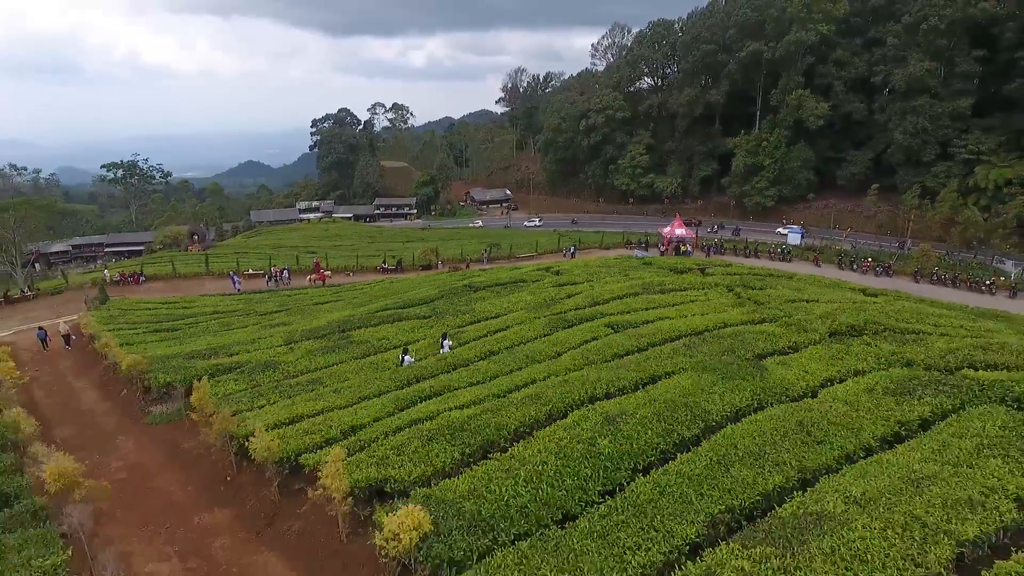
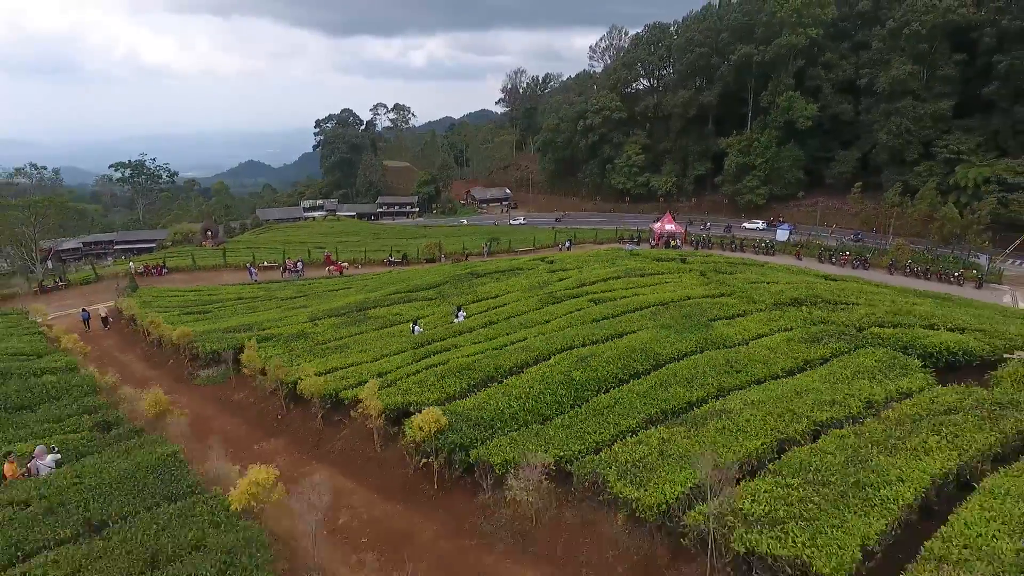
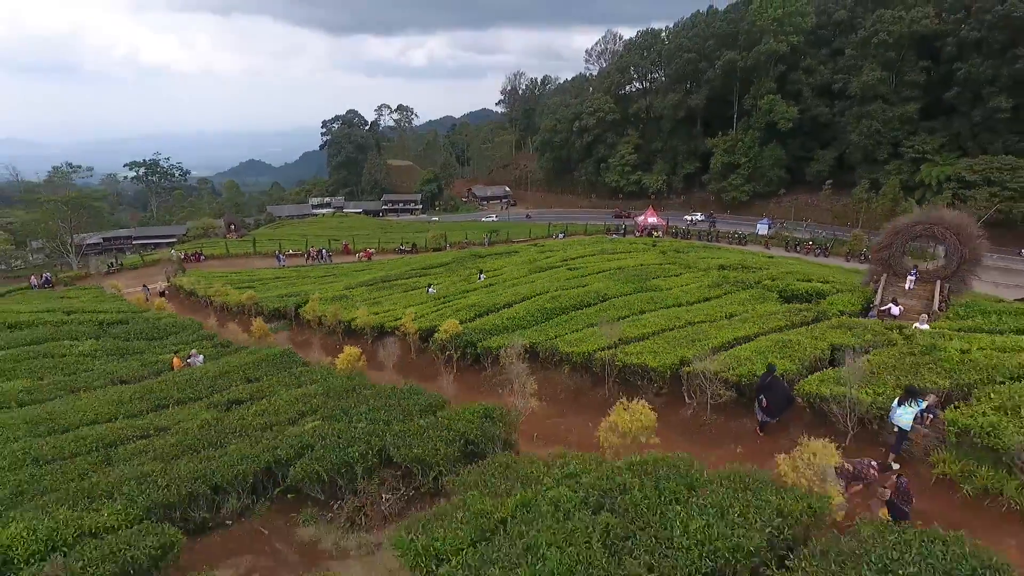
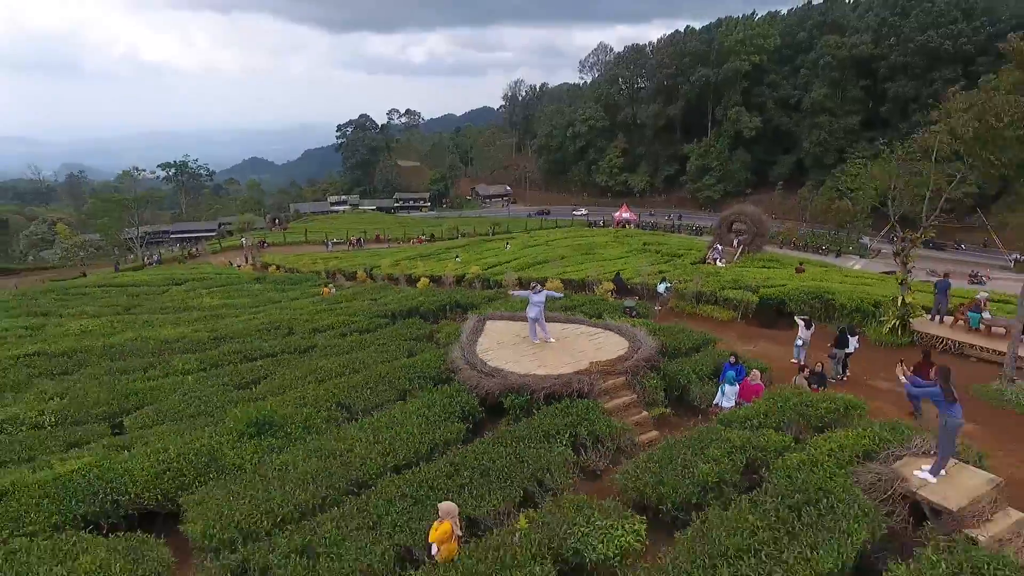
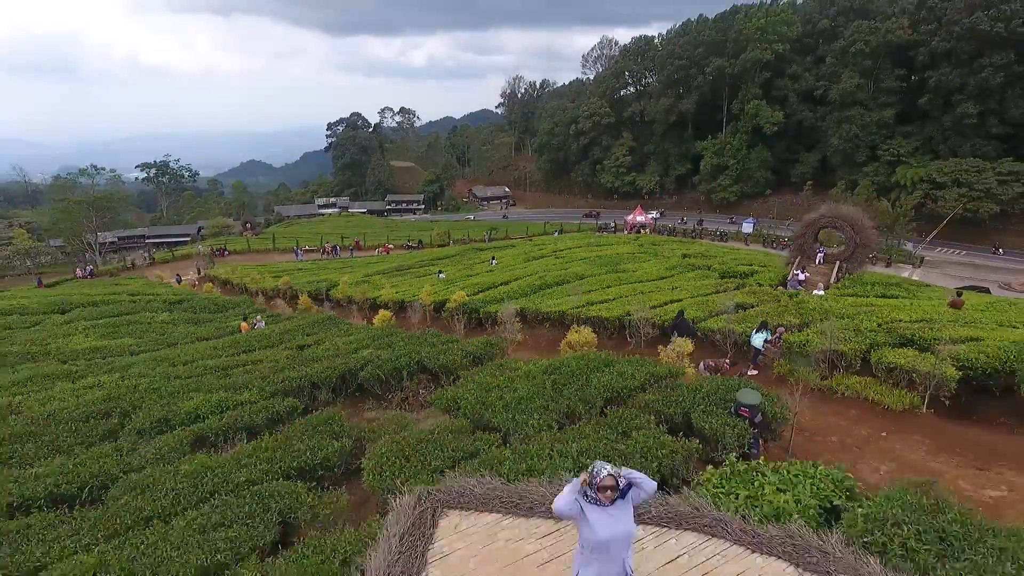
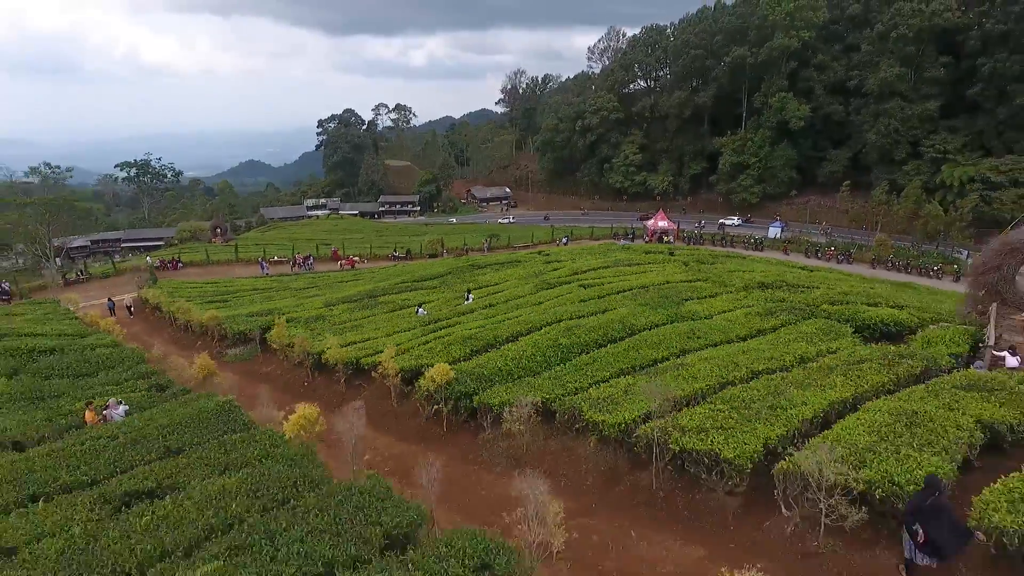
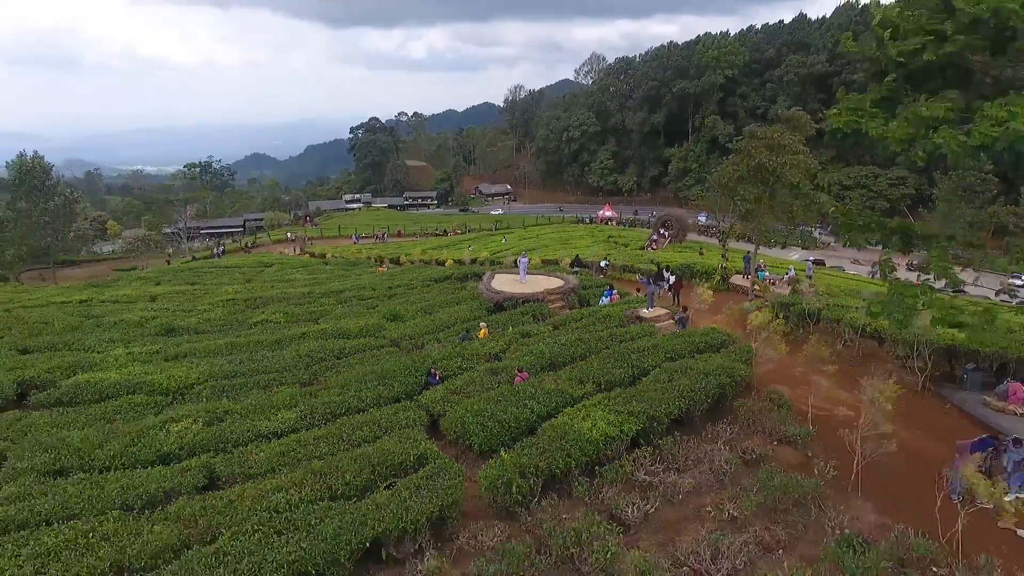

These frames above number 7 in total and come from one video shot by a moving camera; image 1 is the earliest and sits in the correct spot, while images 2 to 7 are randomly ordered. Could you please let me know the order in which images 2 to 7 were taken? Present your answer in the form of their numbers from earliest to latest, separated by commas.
2, 6, 3, 5, 4, 7
